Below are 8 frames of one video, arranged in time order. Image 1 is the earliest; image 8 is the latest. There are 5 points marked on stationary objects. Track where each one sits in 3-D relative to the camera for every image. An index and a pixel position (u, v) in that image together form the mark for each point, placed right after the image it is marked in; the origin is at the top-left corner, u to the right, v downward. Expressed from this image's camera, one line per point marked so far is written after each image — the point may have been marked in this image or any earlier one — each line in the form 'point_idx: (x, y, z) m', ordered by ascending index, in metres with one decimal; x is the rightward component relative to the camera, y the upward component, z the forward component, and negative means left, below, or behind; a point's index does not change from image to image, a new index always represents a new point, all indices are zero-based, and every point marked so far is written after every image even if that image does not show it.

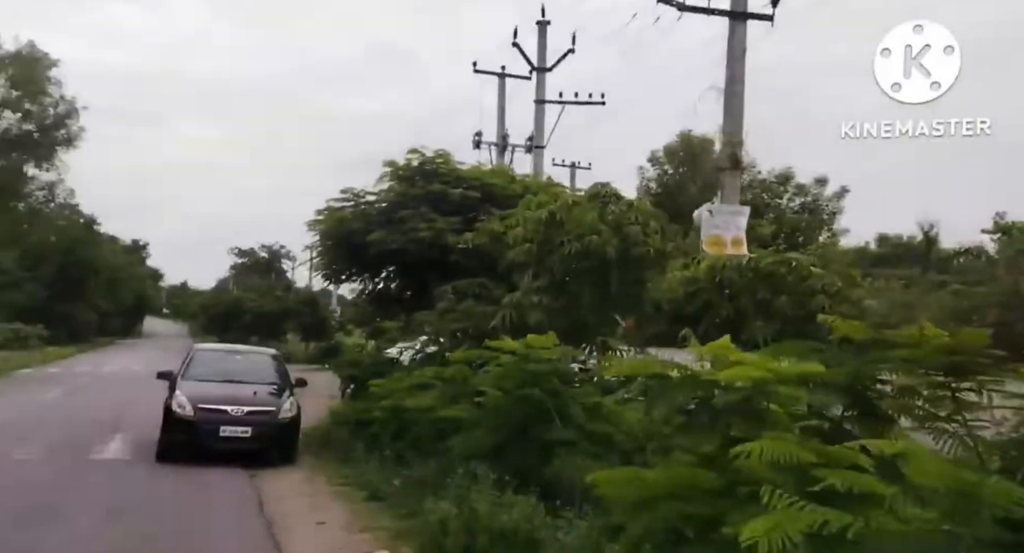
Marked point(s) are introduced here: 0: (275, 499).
0: (-2.9, -2.7, +8.5) m
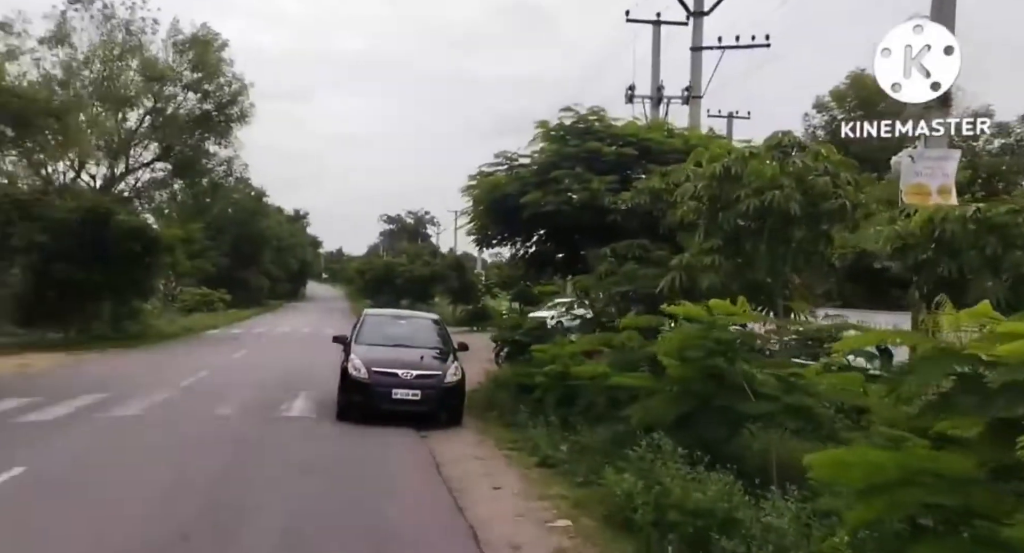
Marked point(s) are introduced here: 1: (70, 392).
0: (-0.8, -2.3, +8.7) m
1: (-8.9, -2.4, +14.2) m
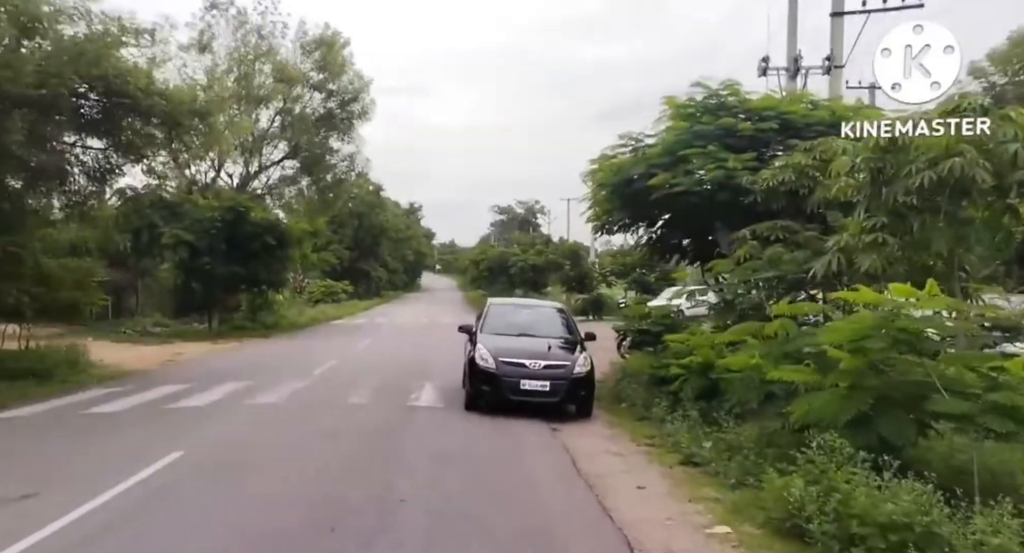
0: (+0.9, -2.1, +8.3) m
1: (-6.3, -2.2, +15.1) m
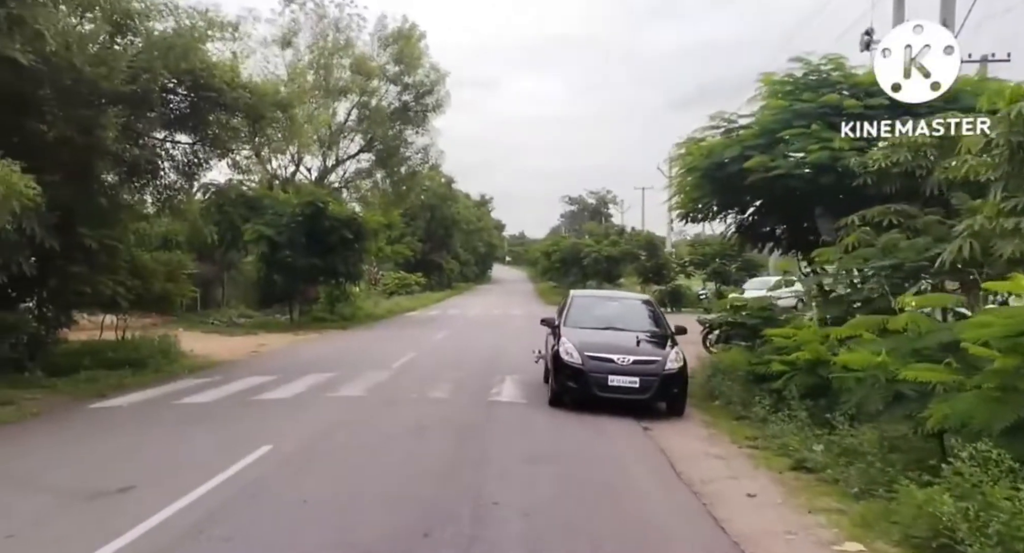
0: (+1.9, -2.0, +7.8) m
1: (-4.6, -2.0, +15.2) m
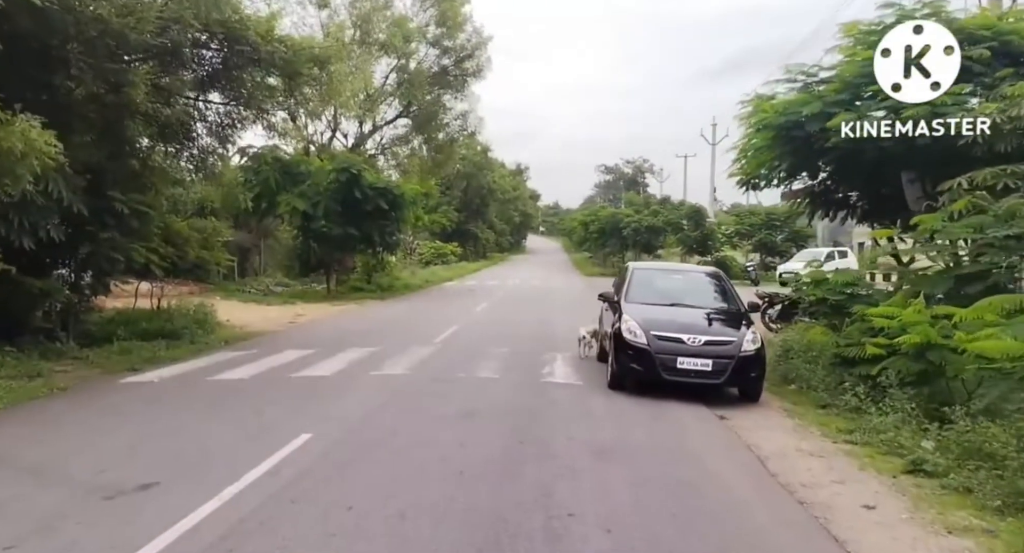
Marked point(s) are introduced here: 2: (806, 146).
0: (+2.5, -1.7, +6.8) m
1: (-3.6, -1.4, +14.5) m
2: (+4.9, +2.1, +11.9) m
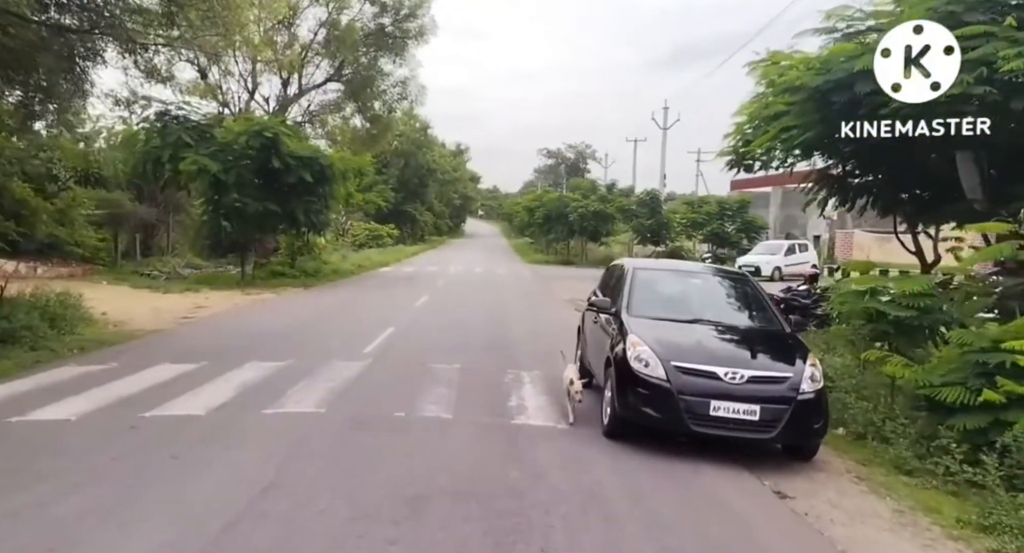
0: (+2.4, -1.8, +4.2) m
1: (-4.4, -1.2, +11.3) m
2: (+4.4, +2.1, +9.4) m
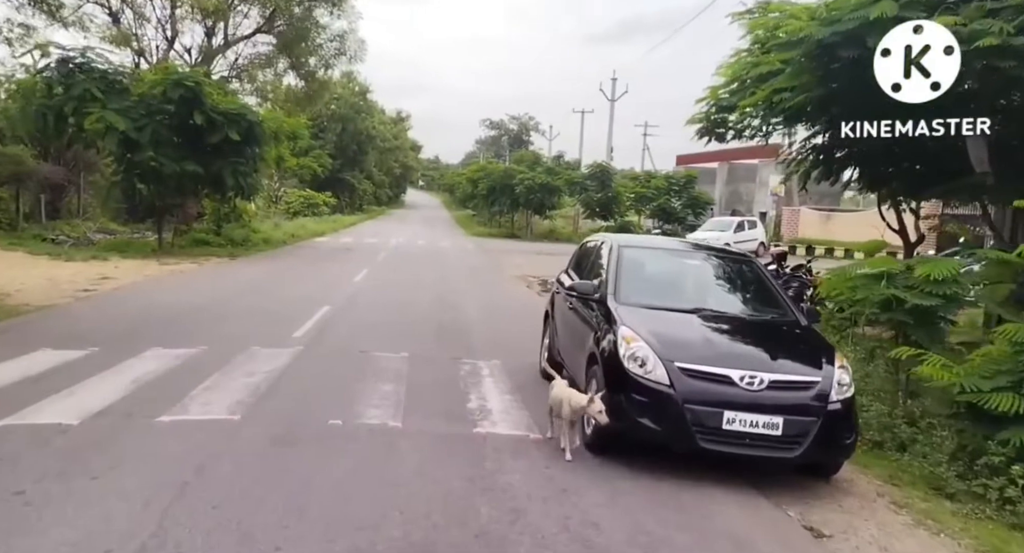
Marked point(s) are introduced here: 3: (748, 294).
0: (+2.3, -1.8, +3.1) m
1: (-5.1, -0.8, +9.6) m
2: (+3.9, +2.3, +8.3) m
3: (+2.2, -0.2, +6.8) m
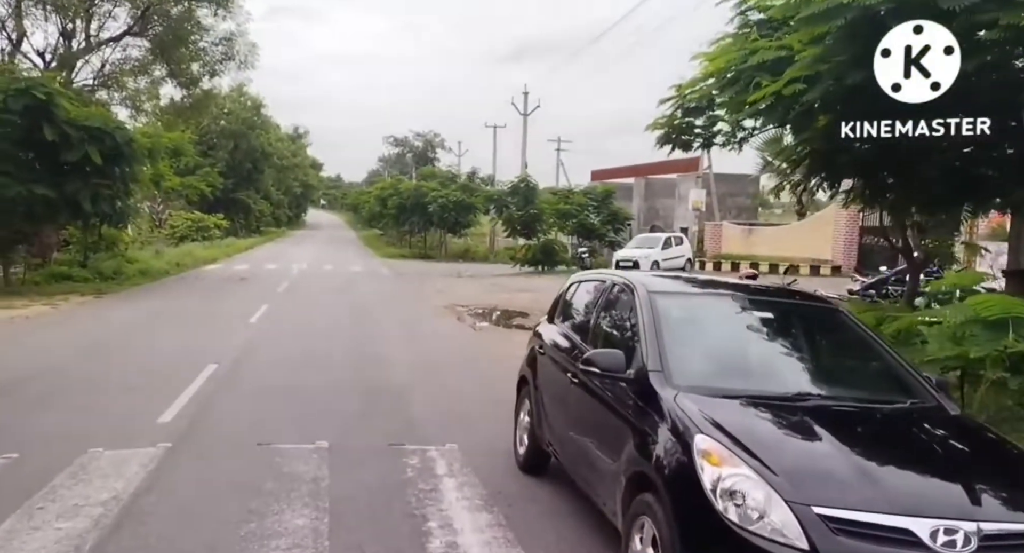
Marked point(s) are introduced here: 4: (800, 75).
0: (+2.7, -2.1, +1.0) m
1: (-5.5, -1.4, +6.5) m
2: (+3.5, +1.9, +6.5) m
3: (+2.1, -0.5, +4.7) m
4: (+2.9, +2.0, +7.2) m
